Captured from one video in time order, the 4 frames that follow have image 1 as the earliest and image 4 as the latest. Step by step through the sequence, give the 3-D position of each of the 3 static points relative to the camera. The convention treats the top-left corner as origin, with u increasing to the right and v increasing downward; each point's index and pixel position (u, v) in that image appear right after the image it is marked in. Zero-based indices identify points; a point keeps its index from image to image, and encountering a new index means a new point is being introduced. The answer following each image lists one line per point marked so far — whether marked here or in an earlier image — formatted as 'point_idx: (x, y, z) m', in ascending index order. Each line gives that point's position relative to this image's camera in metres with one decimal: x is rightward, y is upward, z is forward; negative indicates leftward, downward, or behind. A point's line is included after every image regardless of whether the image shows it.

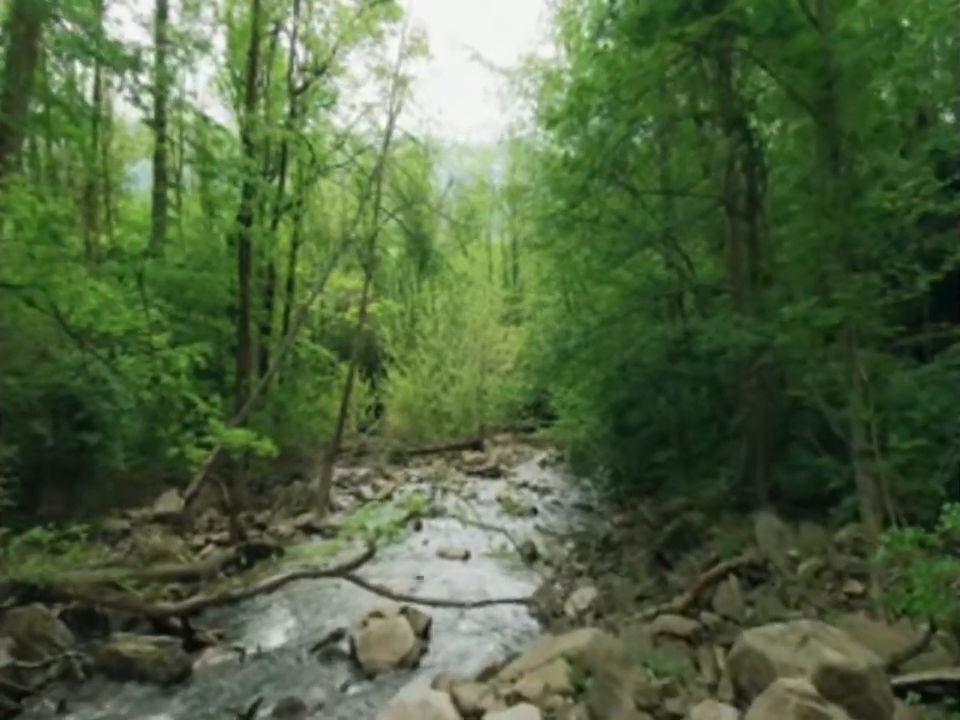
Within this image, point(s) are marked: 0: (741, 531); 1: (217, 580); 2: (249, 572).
0: (+2.8, -1.8, +10.4) m
1: (-3.2, -2.7, +11.8) m
2: (-3.2, -2.9, +13.6) m
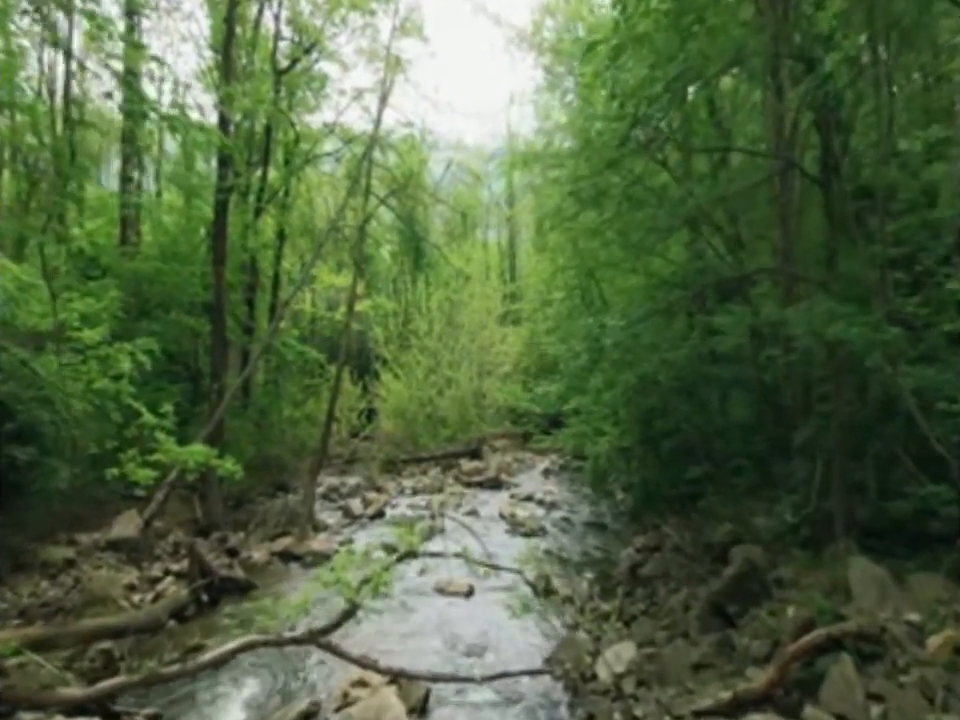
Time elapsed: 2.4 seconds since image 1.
0: (+2.9, -1.8, +8.2) m
1: (-3.1, -2.7, +9.6) m
2: (-3.1, -2.9, +11.4) m
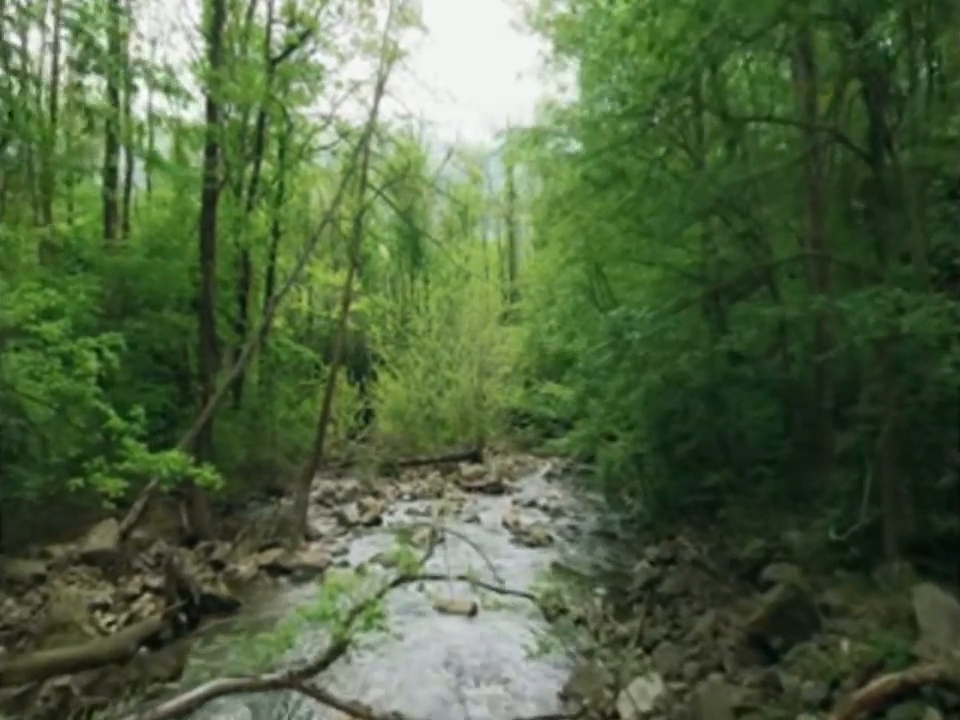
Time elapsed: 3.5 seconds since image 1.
0: (+2.9, -1.8, +7.2) m
1: (-3.1, -2.6, +8.6) m
2: (-3.1, -2.9, +10.4) m
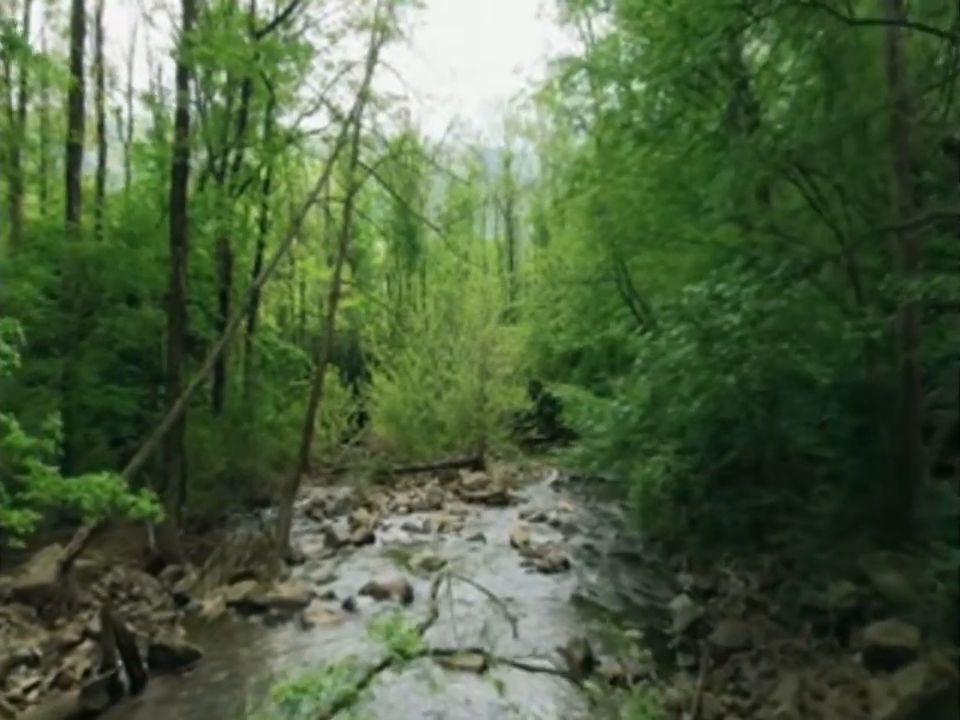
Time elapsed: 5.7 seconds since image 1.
0: (+3.1, -1.8, +5.1) m
1: (-2.9, -2.6, +6.5) m
2: (-3.0, -2.9, +8.3) m
